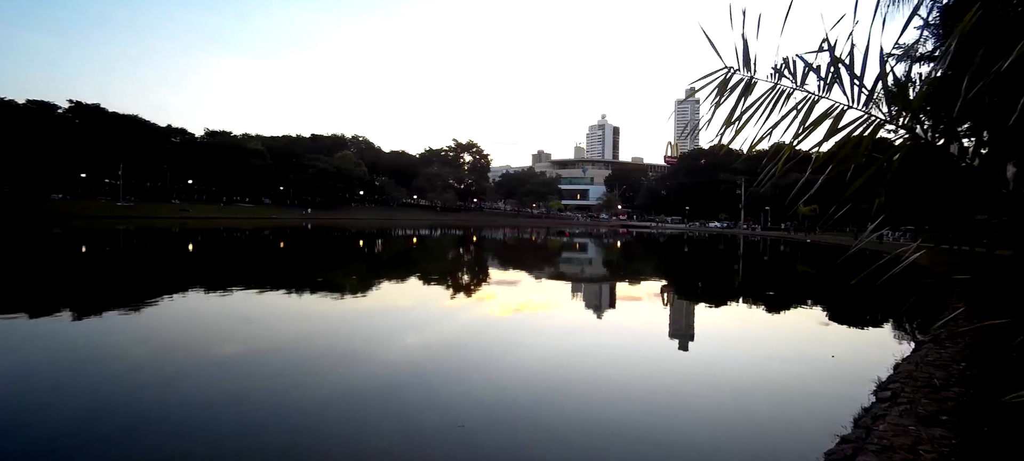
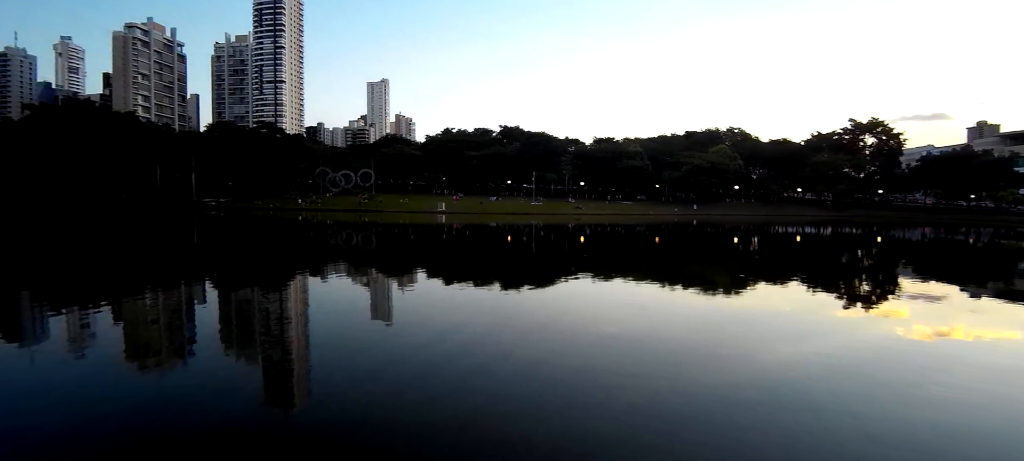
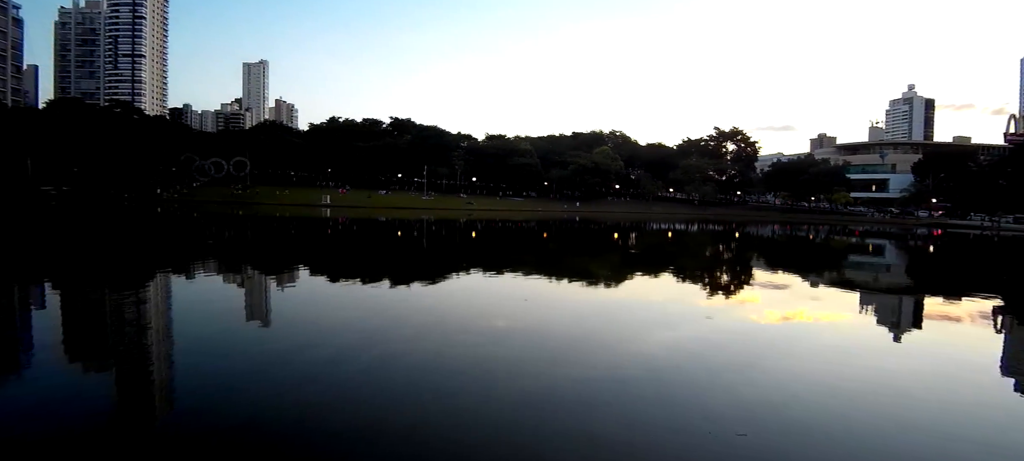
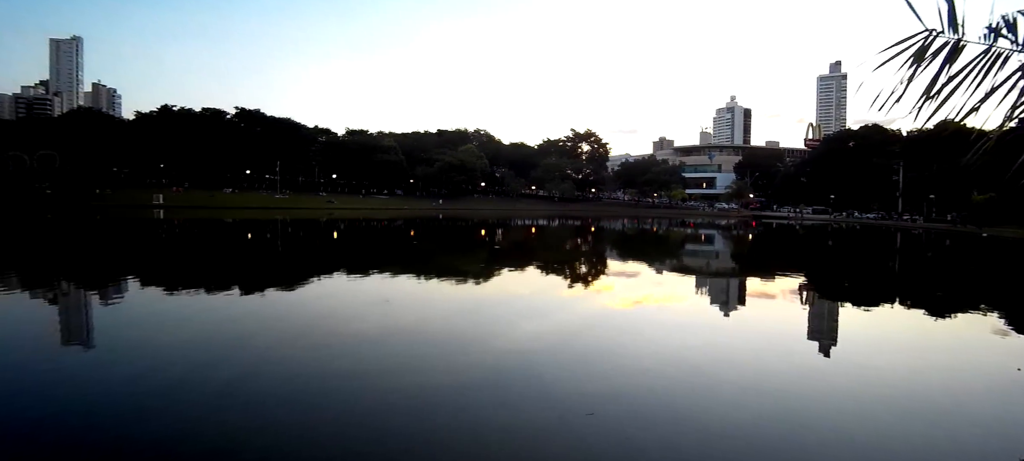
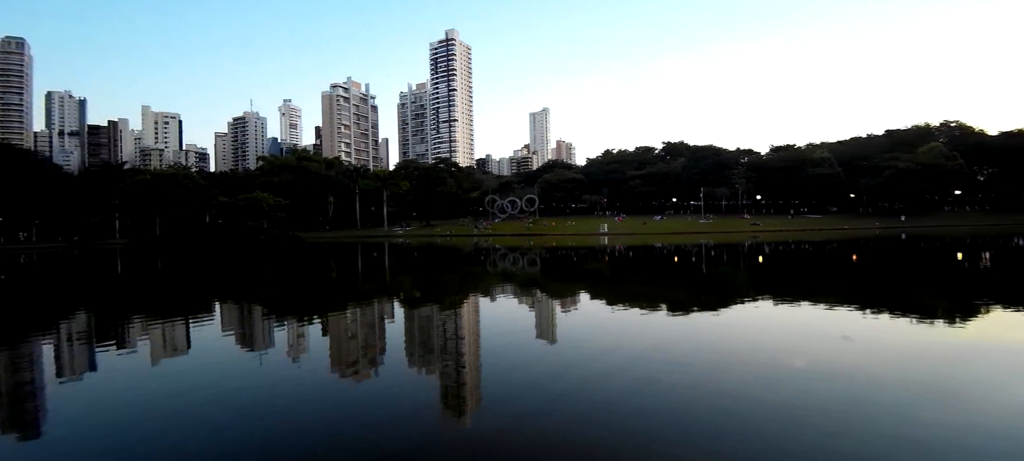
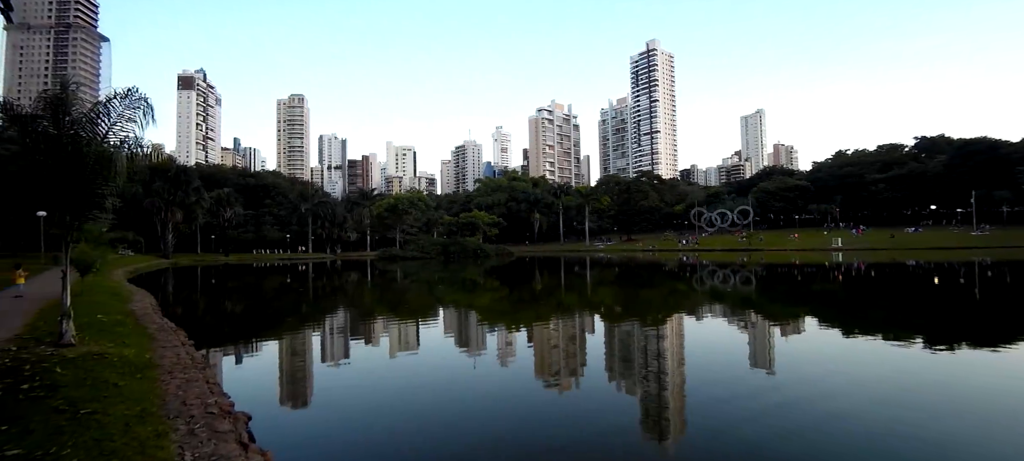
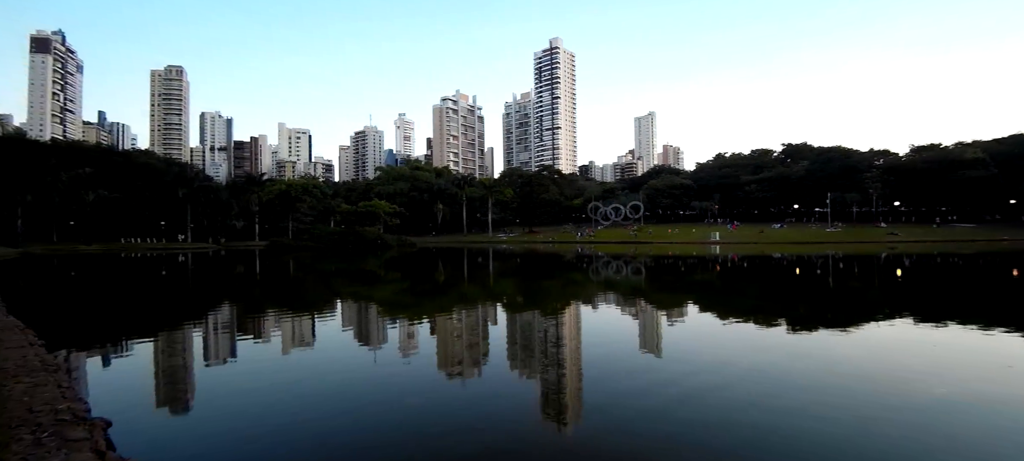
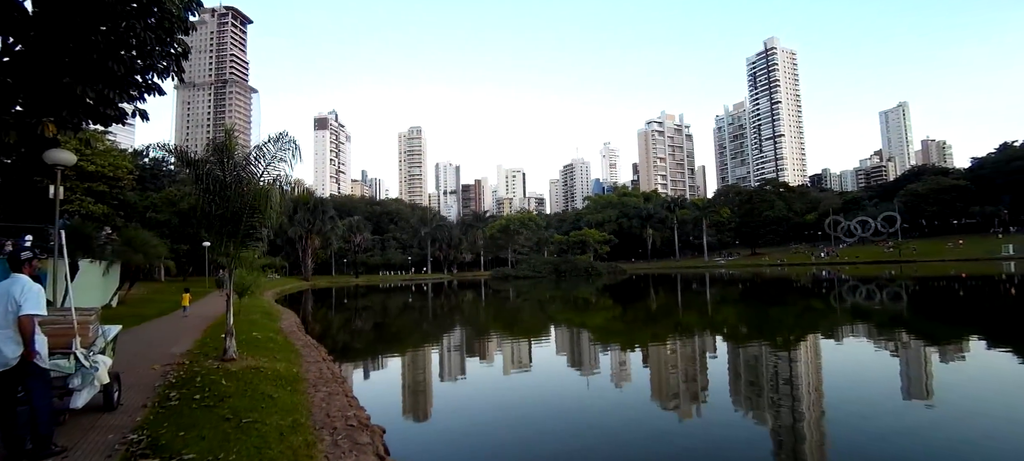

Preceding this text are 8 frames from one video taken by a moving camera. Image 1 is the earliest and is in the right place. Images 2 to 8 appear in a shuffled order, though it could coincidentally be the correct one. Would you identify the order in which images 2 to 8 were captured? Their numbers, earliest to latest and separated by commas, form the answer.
4, 3, 2, 5, 7, 6, 8
